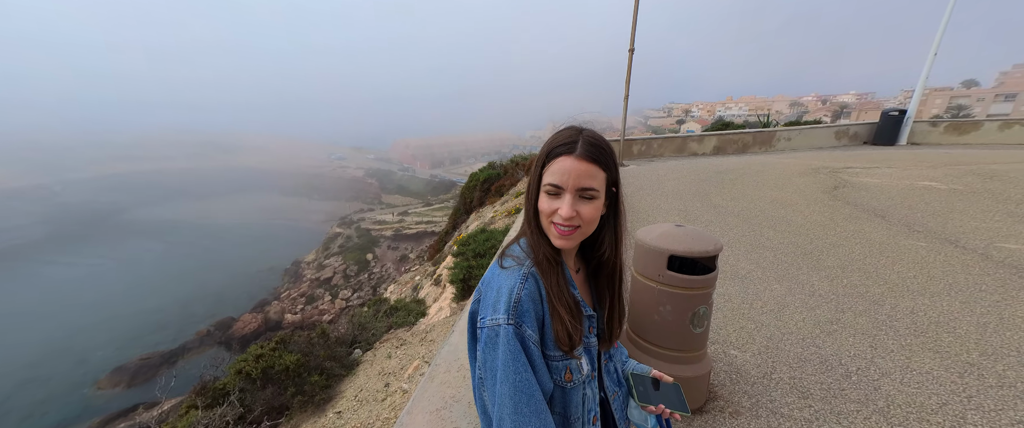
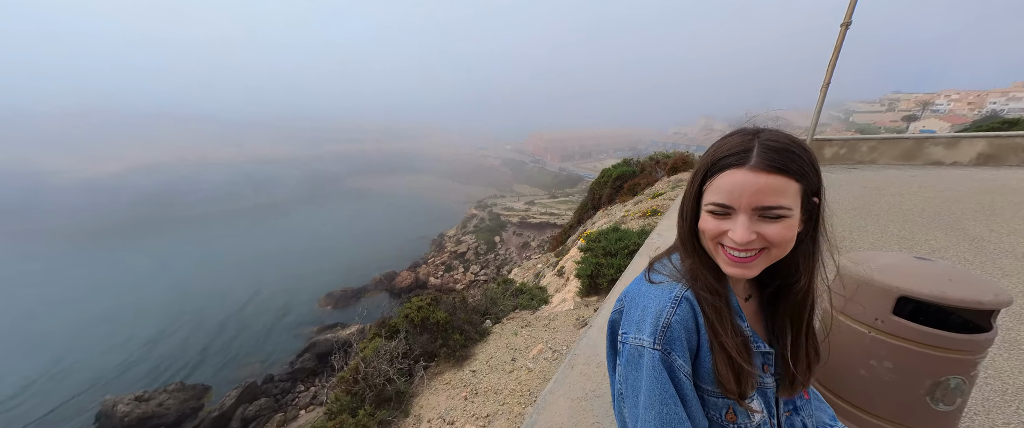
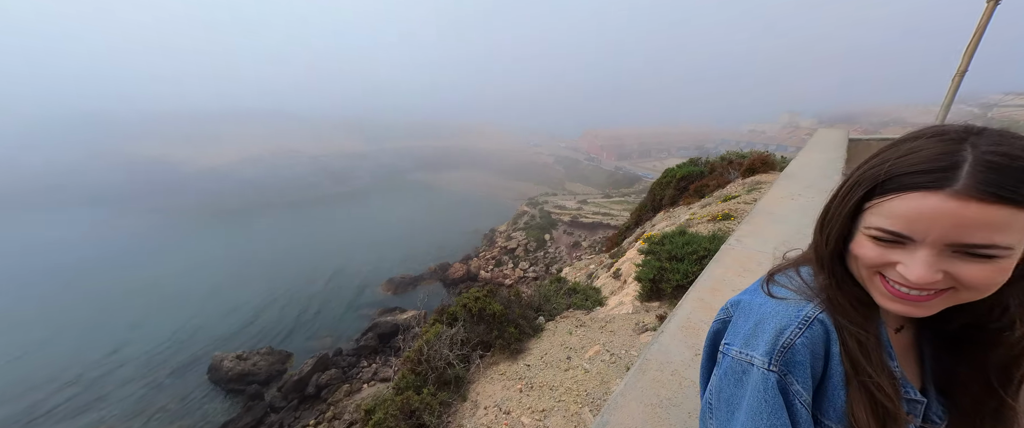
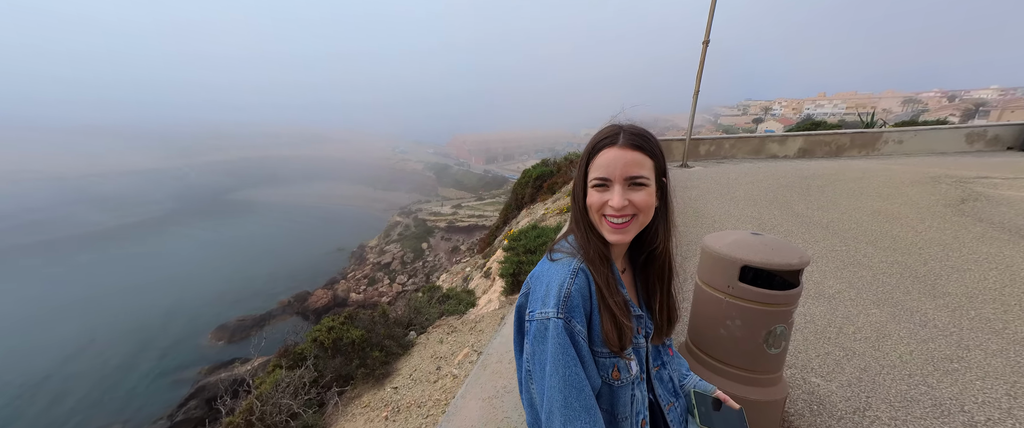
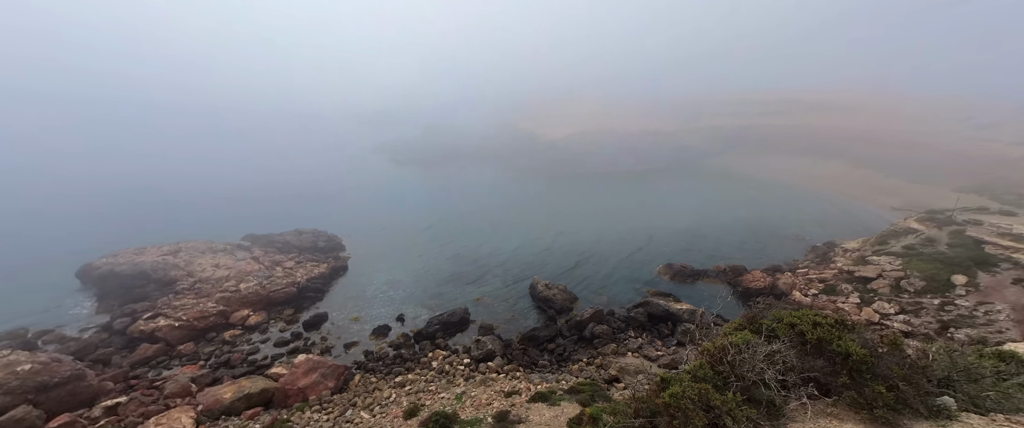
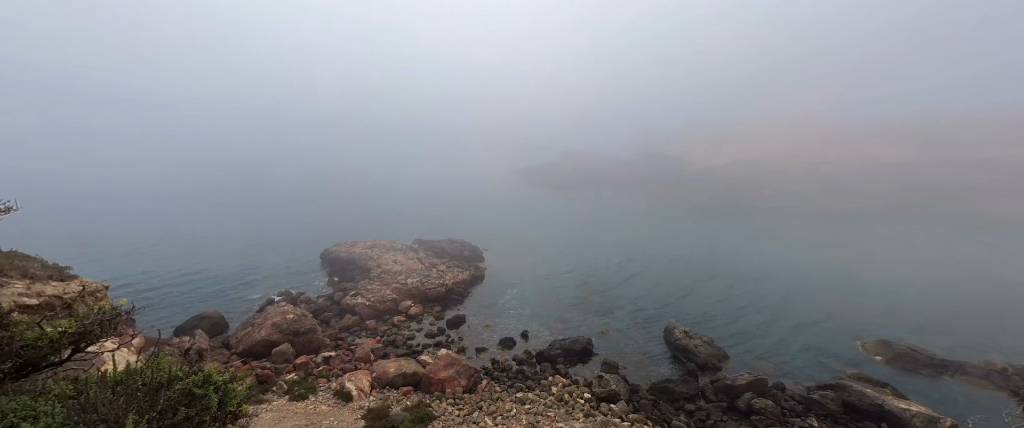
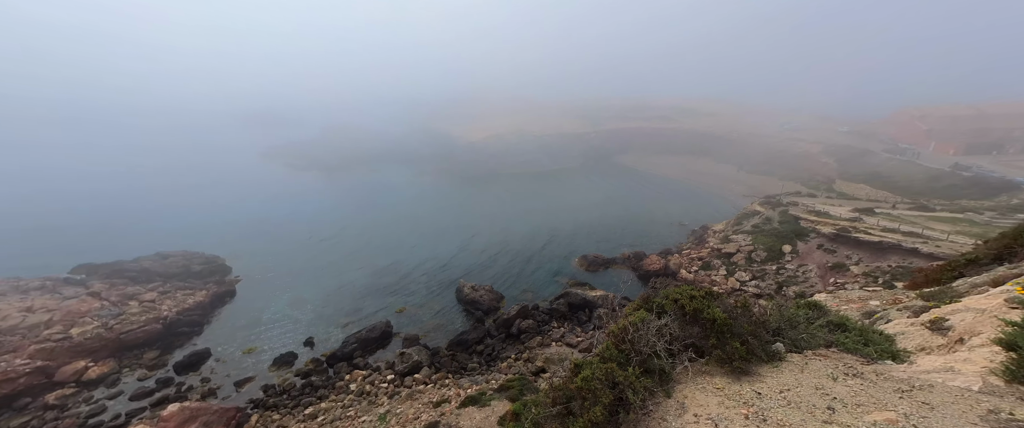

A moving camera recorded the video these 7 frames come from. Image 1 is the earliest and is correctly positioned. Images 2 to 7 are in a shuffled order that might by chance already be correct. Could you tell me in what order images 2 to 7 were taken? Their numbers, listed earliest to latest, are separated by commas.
4, 2, 3, 7, 5, 6
